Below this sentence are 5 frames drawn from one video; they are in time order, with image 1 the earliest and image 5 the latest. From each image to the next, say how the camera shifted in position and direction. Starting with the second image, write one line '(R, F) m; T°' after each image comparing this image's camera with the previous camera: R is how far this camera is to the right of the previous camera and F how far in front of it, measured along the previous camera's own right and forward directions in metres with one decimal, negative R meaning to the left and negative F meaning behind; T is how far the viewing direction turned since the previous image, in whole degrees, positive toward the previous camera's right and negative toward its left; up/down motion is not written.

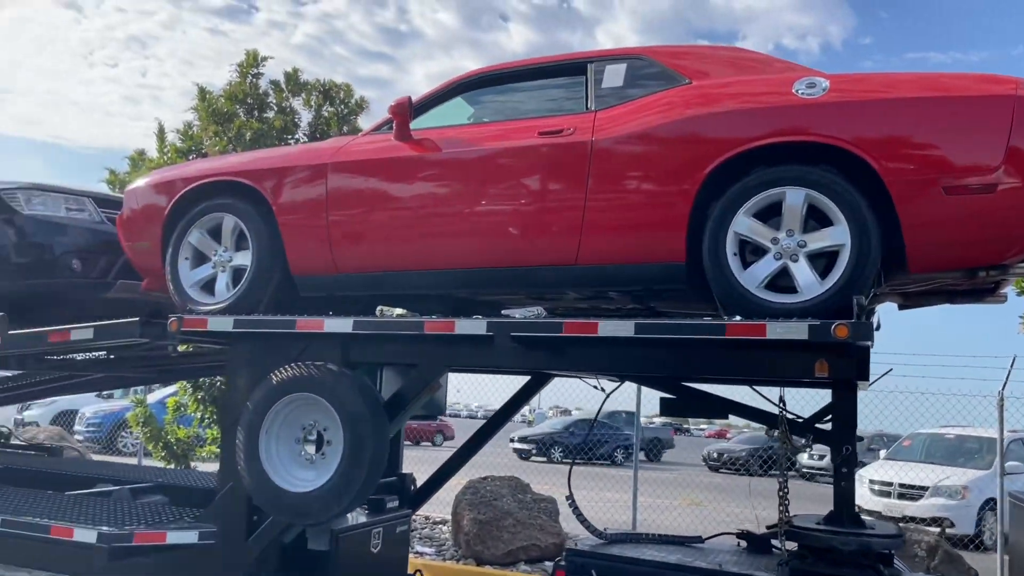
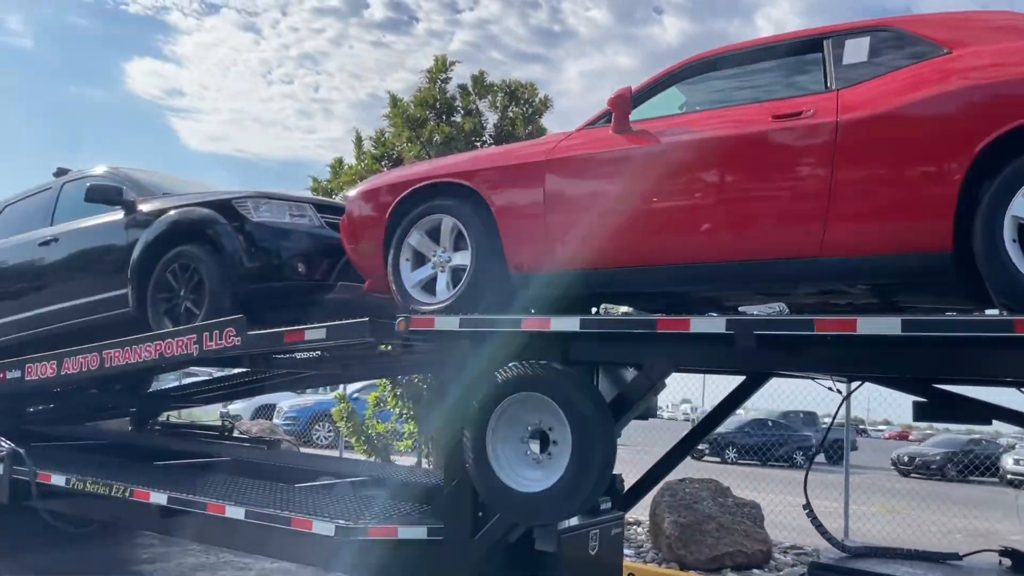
(-0.3, +0.1) m; -11°
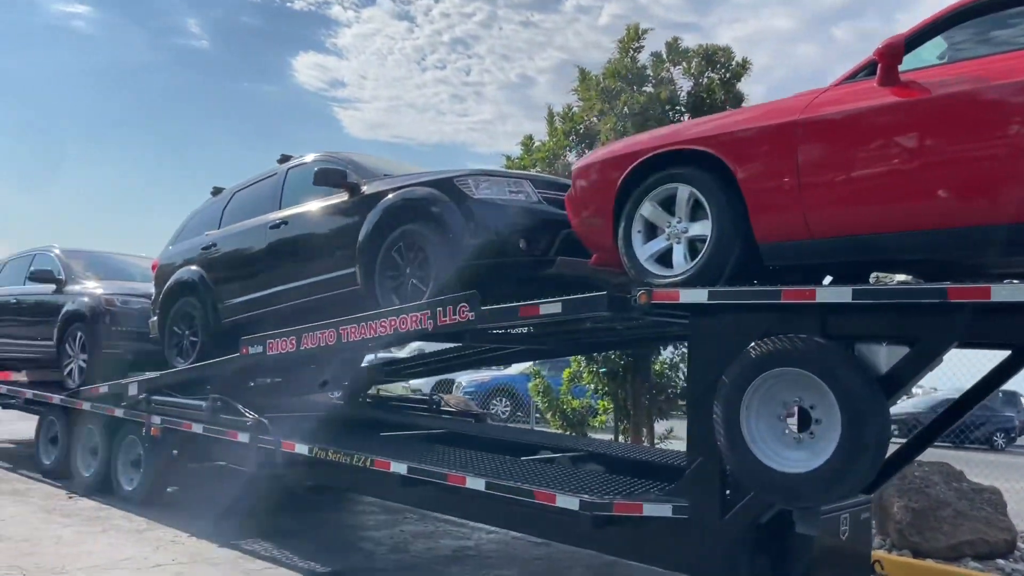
(-0.5, +0.1) m; -10°
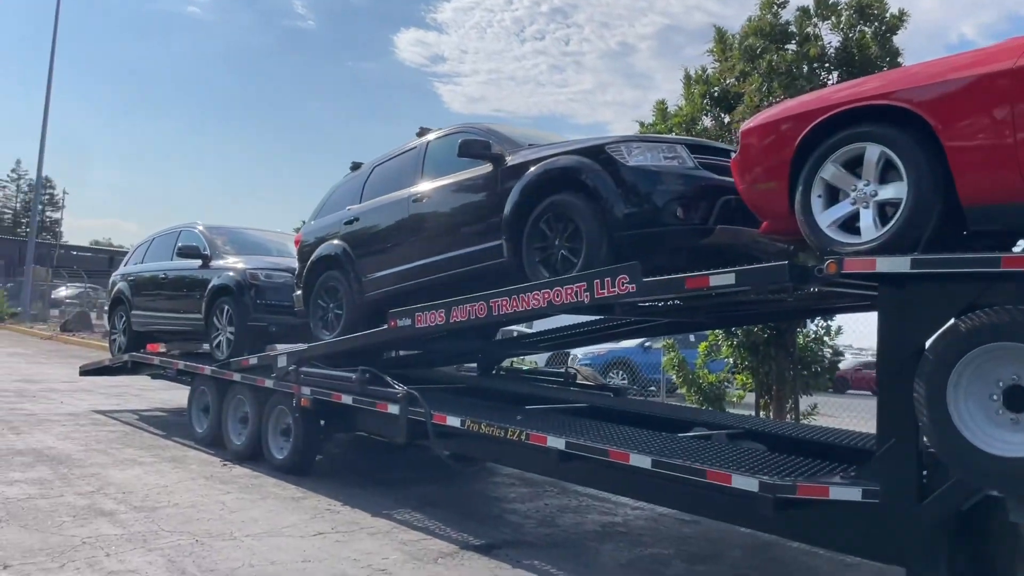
(-0.4, +0.1) m; -7°
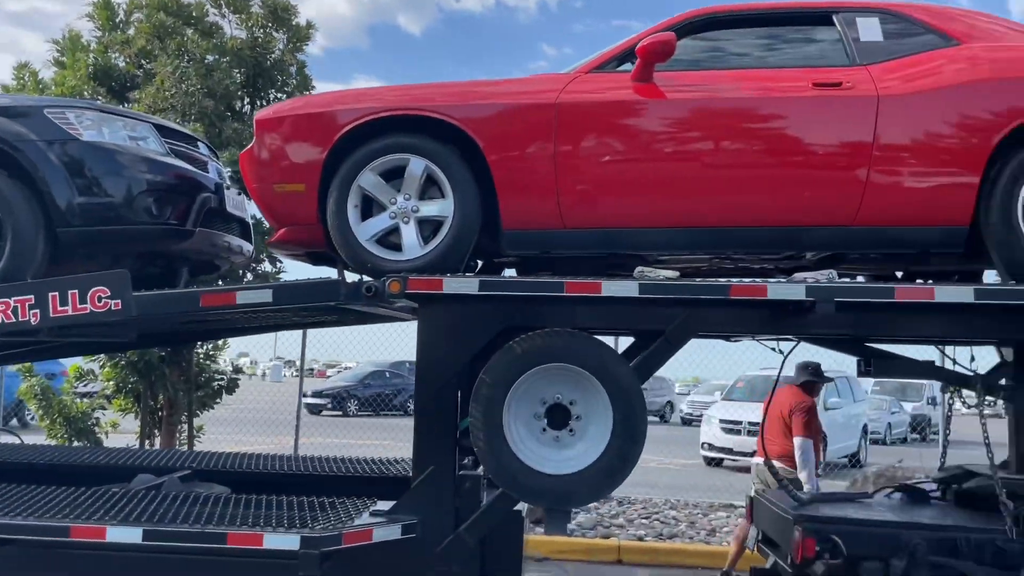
(-0.8, +1.1) m; +46°
